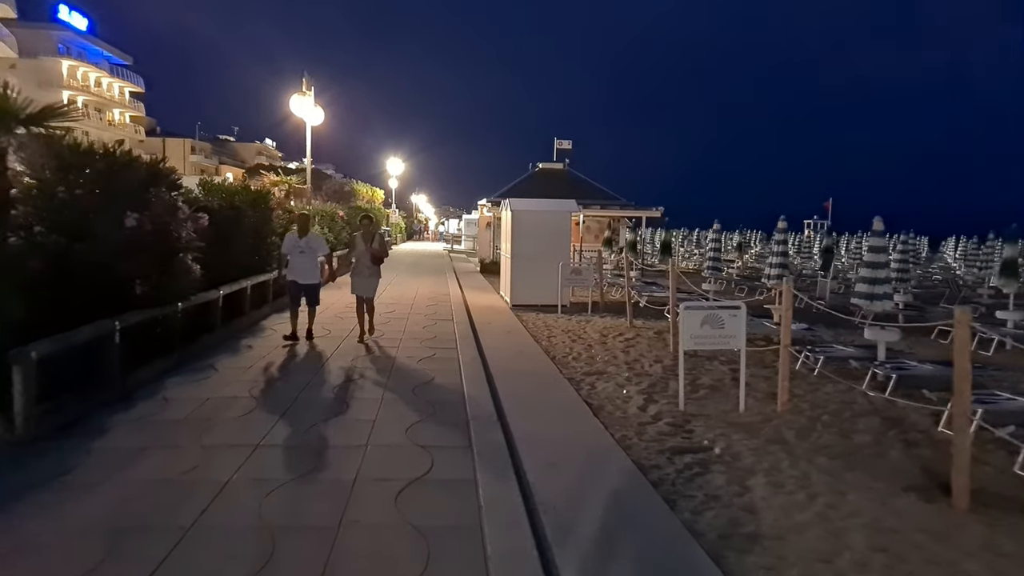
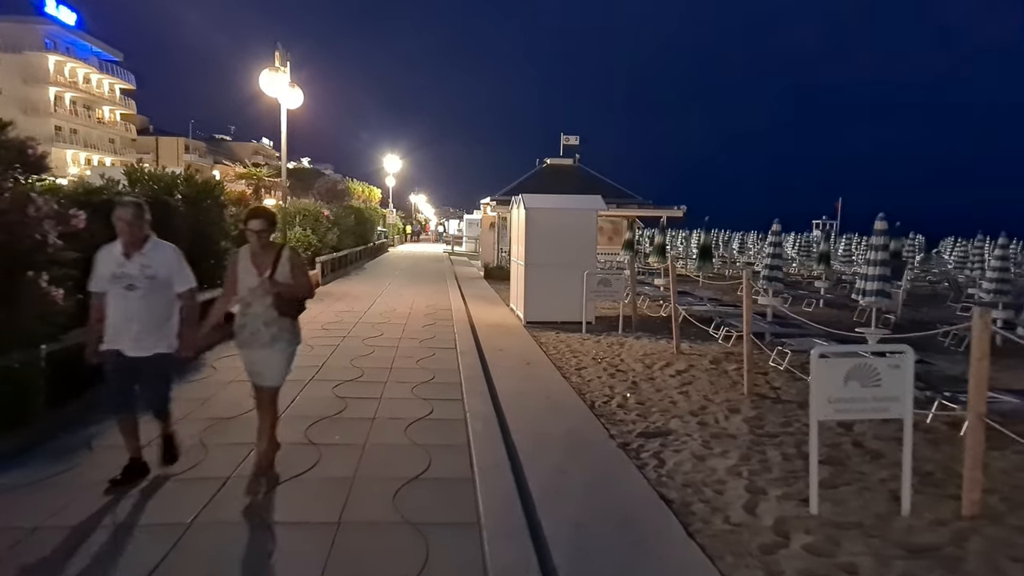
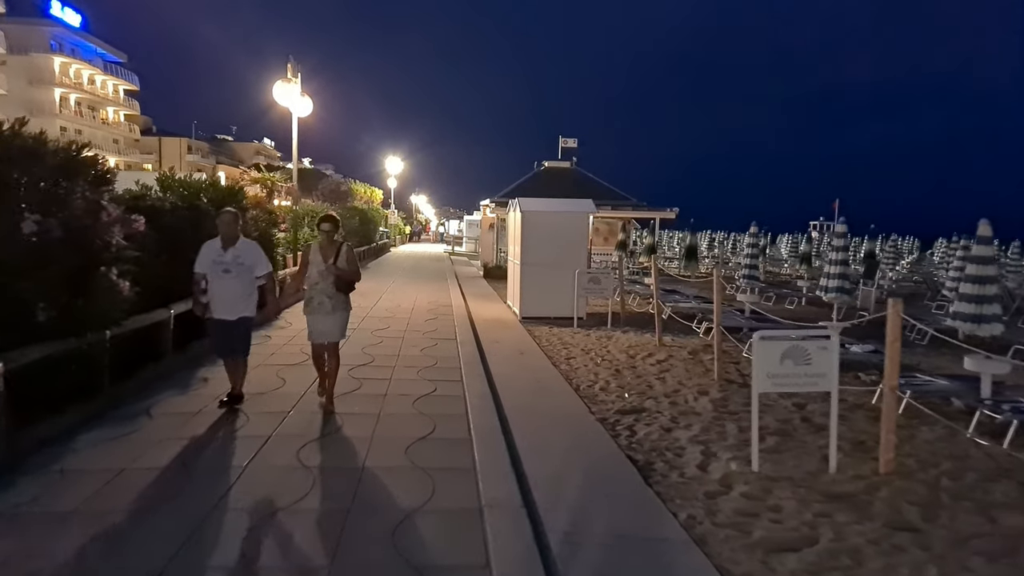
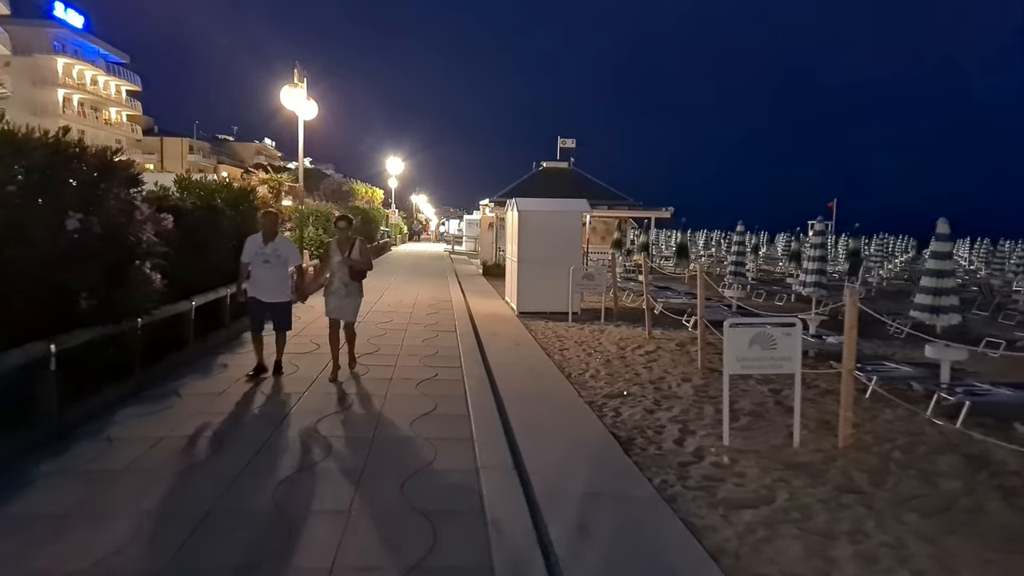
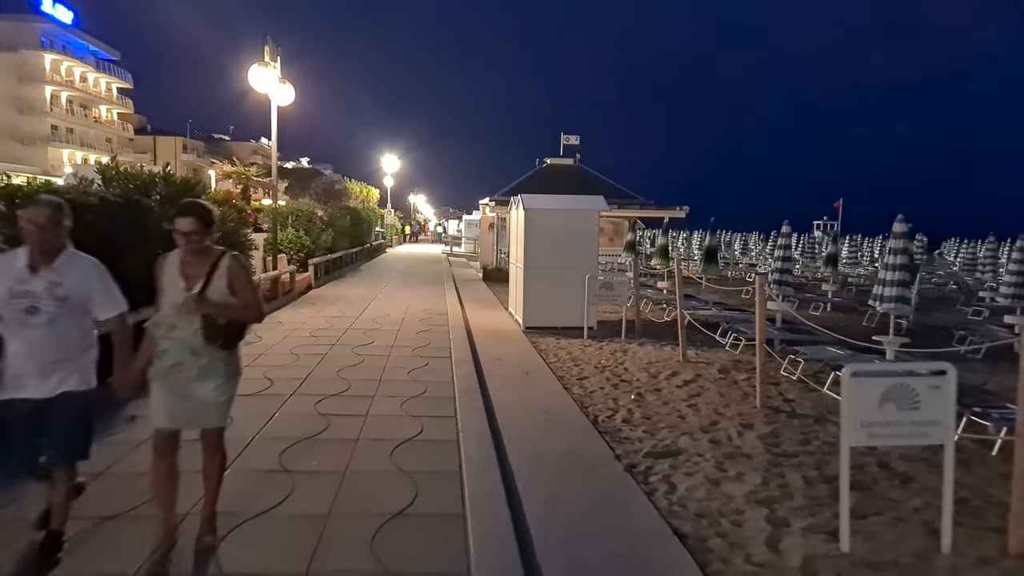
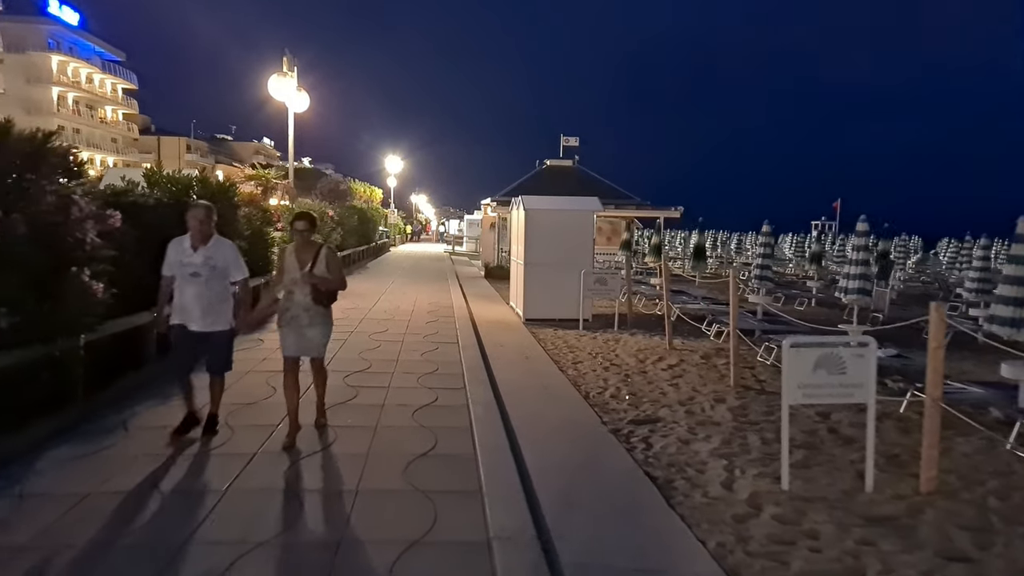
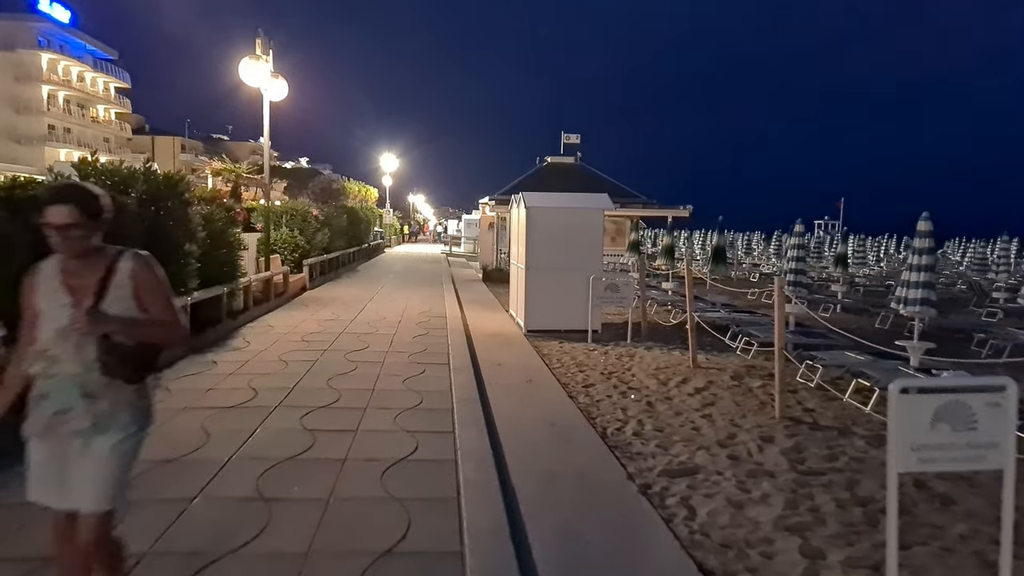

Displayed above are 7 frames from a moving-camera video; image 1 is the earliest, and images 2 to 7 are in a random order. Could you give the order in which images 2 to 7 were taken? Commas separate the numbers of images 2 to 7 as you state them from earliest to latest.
4, 3, 6, 2, 5, 7
